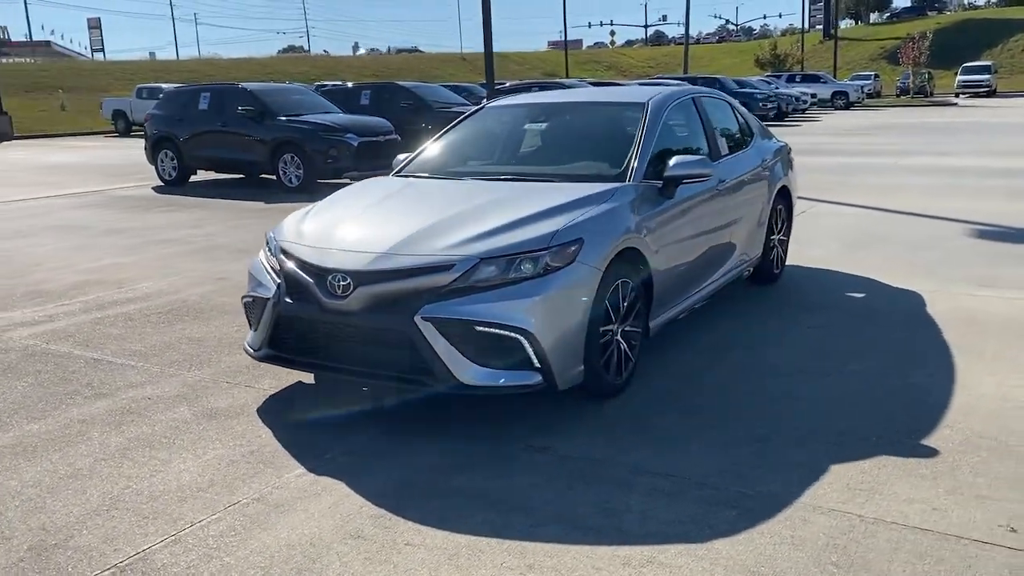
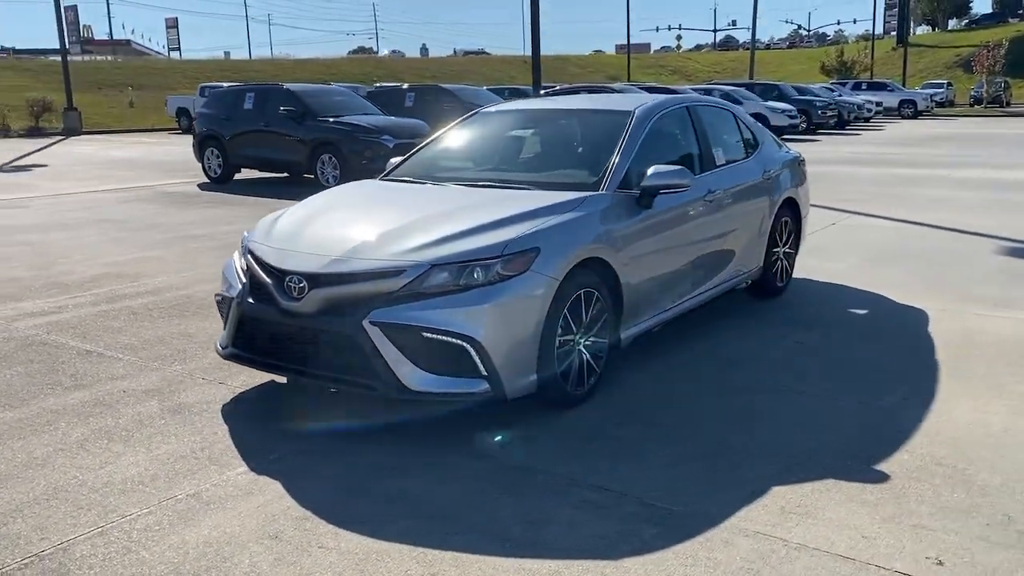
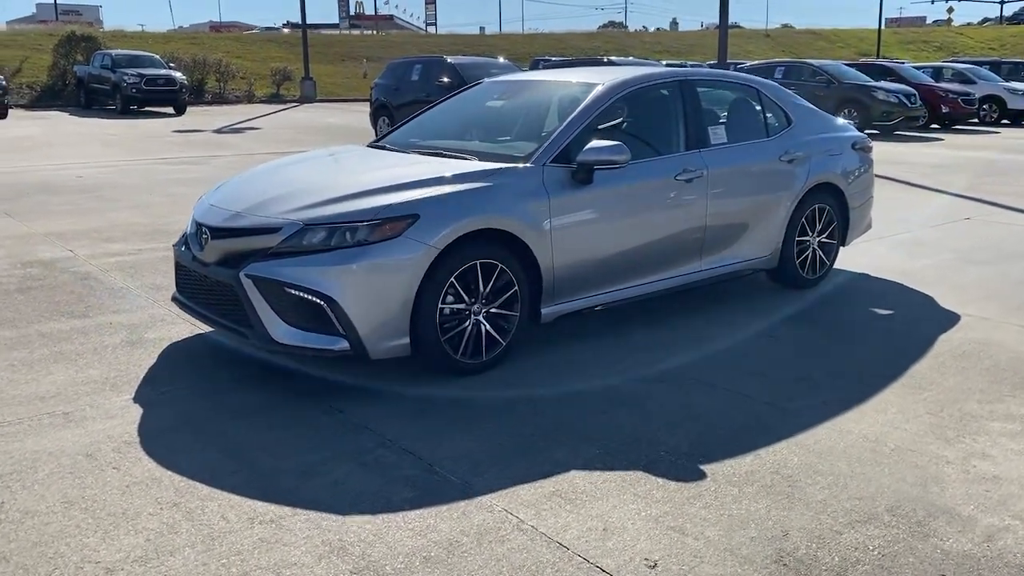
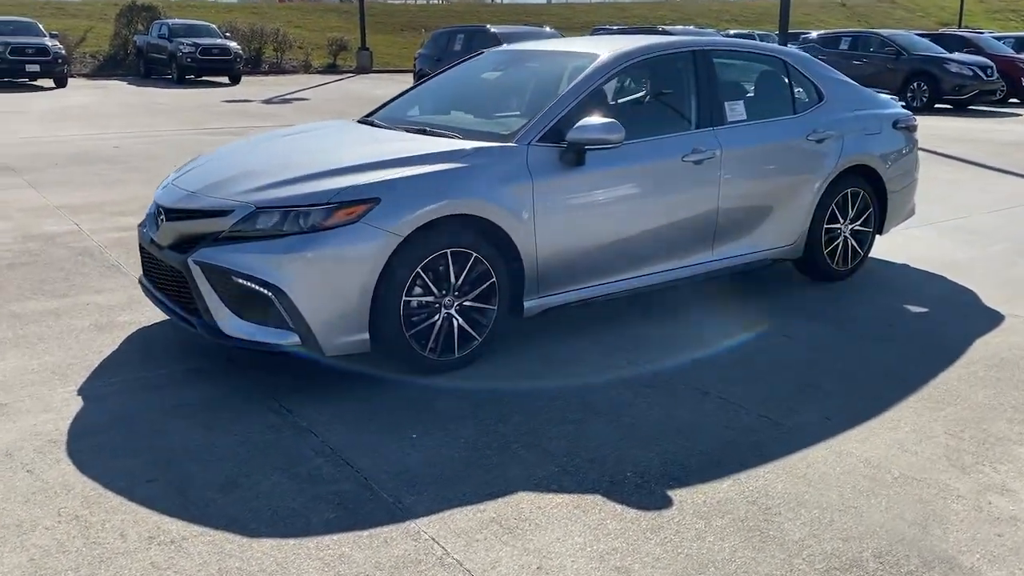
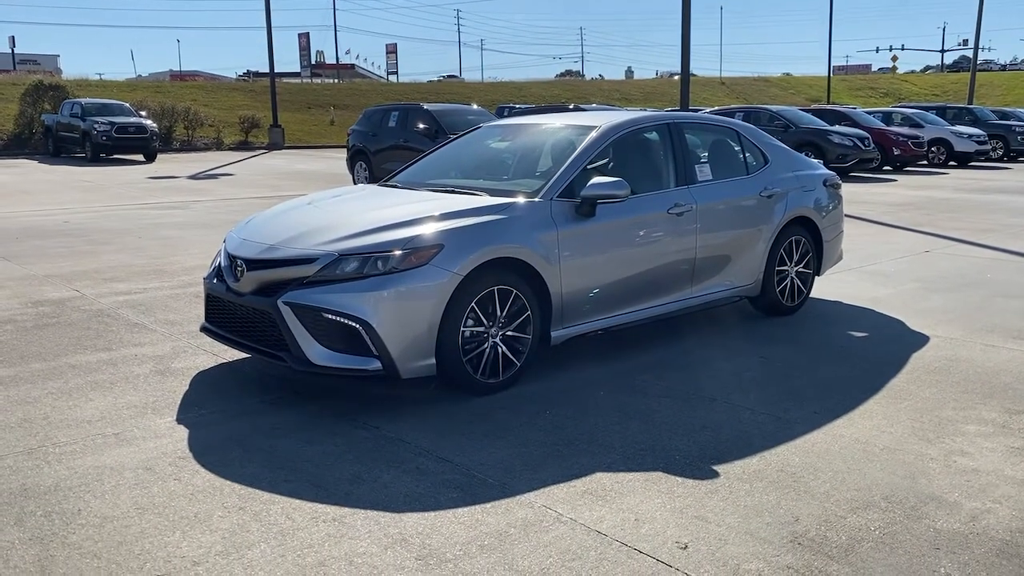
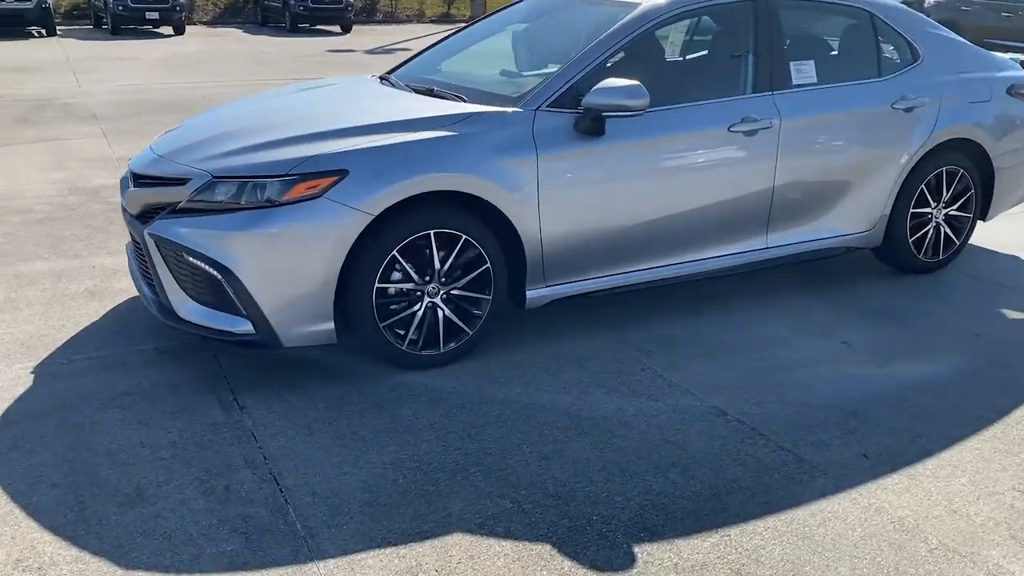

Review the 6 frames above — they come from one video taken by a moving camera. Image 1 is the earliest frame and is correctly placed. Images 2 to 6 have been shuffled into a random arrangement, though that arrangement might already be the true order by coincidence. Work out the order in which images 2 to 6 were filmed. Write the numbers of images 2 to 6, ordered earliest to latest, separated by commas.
2, 5, 3, 4, 6
